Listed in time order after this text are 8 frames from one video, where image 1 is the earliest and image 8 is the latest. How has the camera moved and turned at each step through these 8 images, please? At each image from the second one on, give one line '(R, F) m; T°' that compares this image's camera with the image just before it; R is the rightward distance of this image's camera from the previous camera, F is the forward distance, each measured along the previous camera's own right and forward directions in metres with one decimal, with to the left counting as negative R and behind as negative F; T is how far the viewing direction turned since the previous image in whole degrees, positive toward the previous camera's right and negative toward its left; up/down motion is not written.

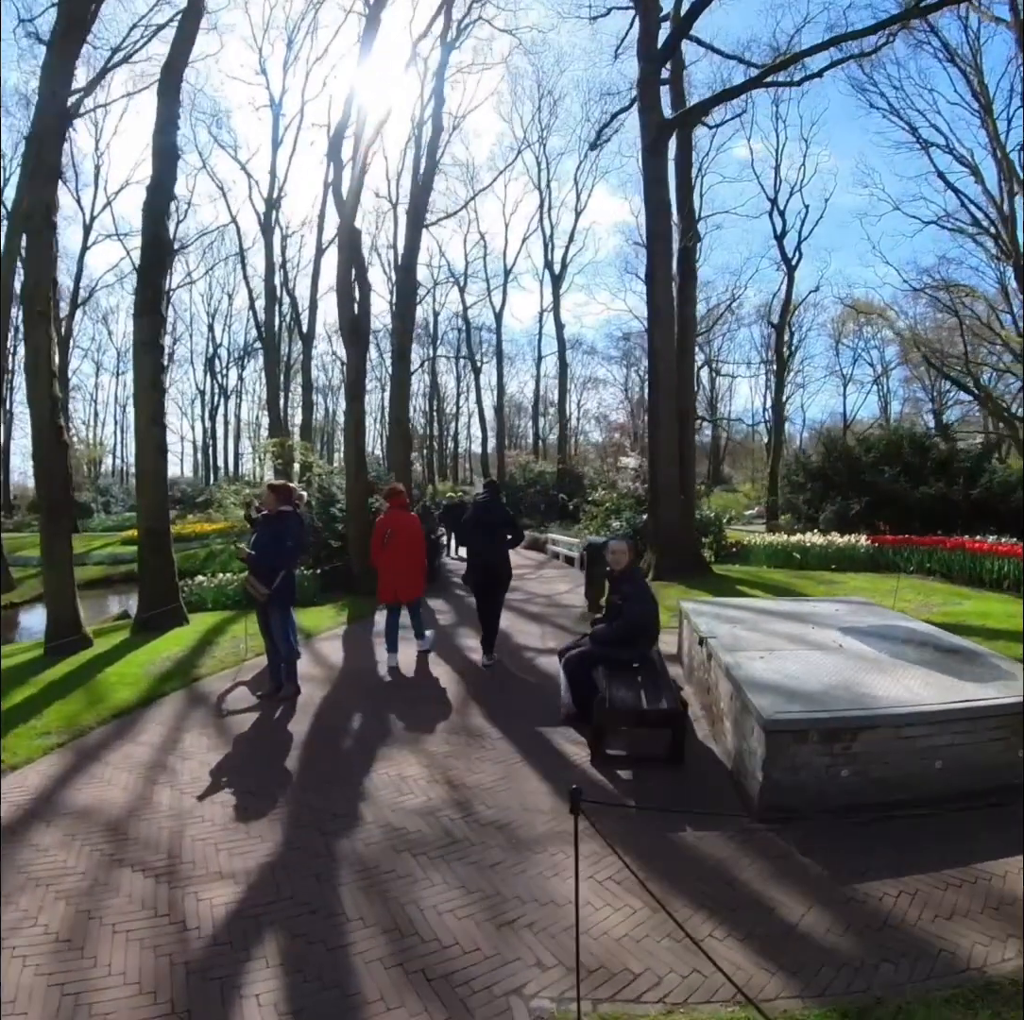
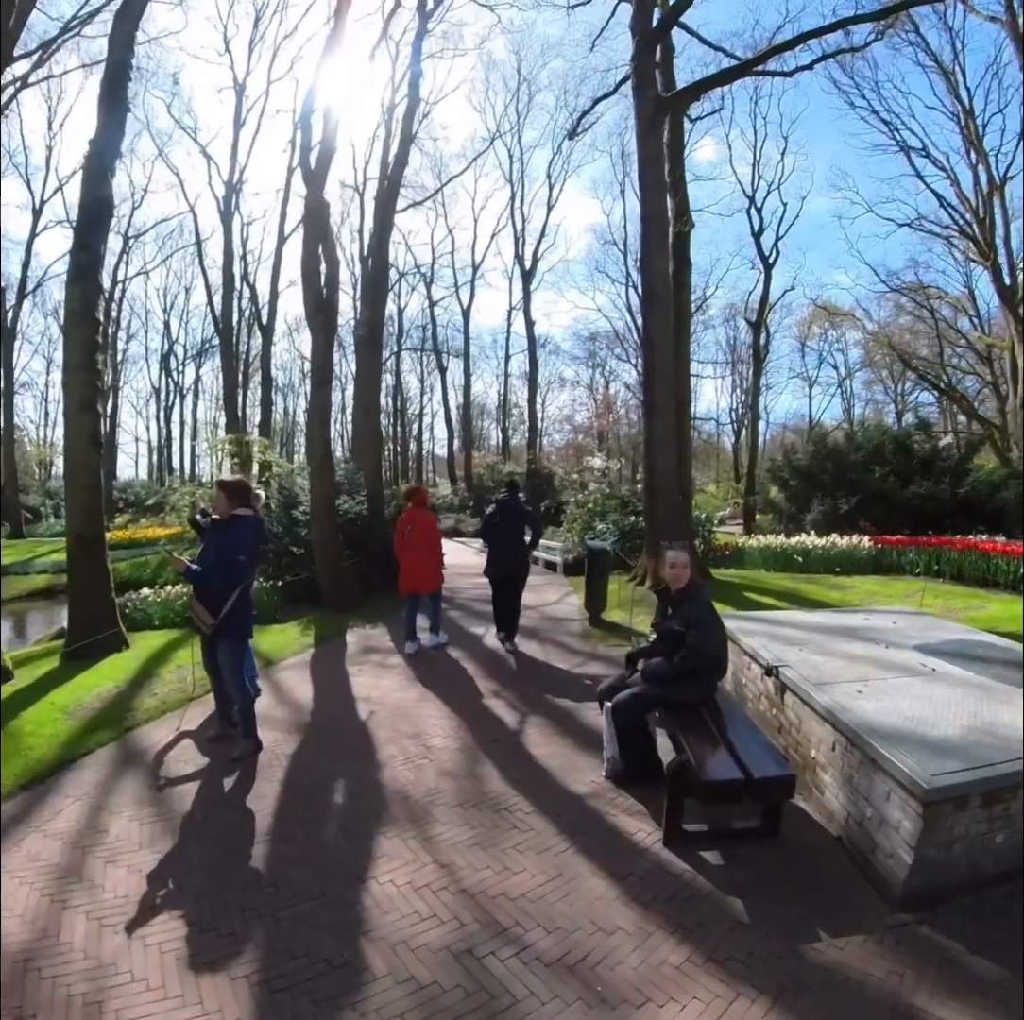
(-0.1, +0.5) m; +3°
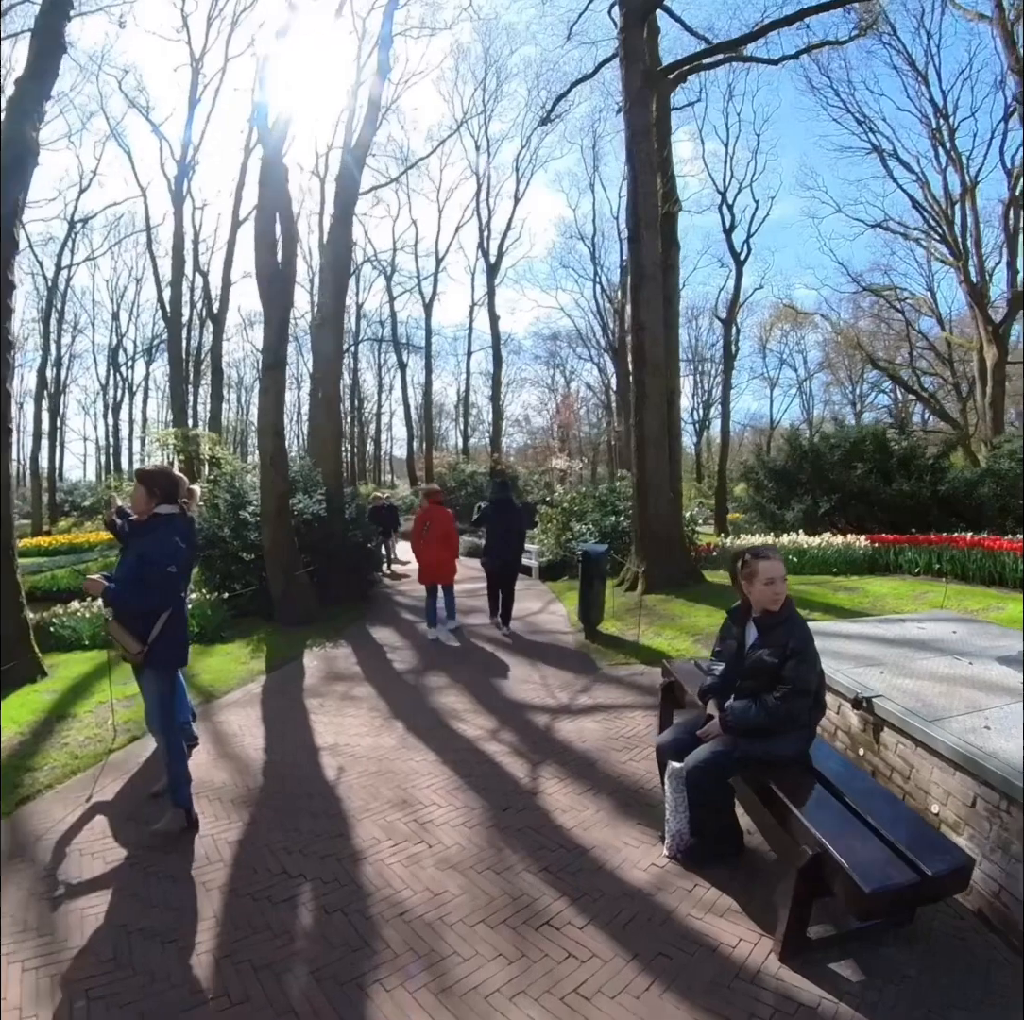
(-0.1, +0.4) m; +3°
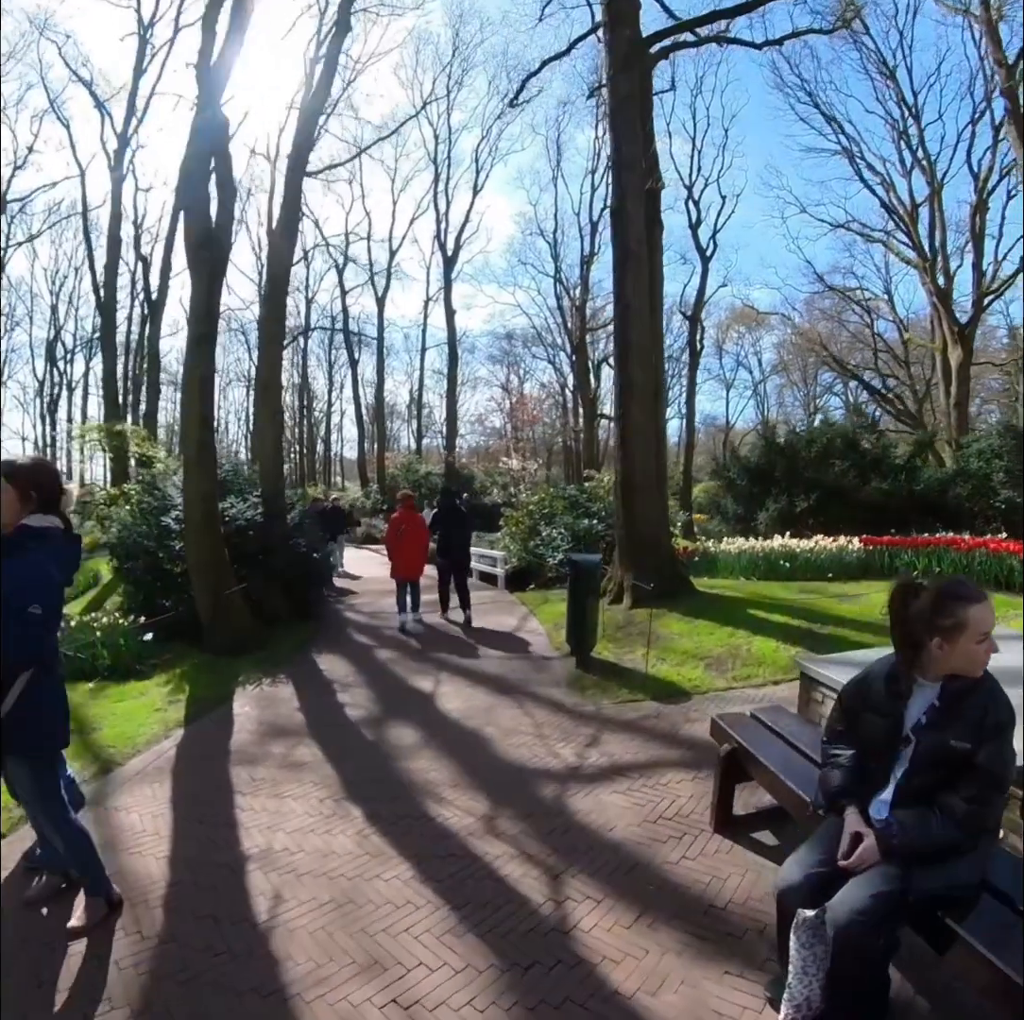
(-0.1, +0.5) m; +3°
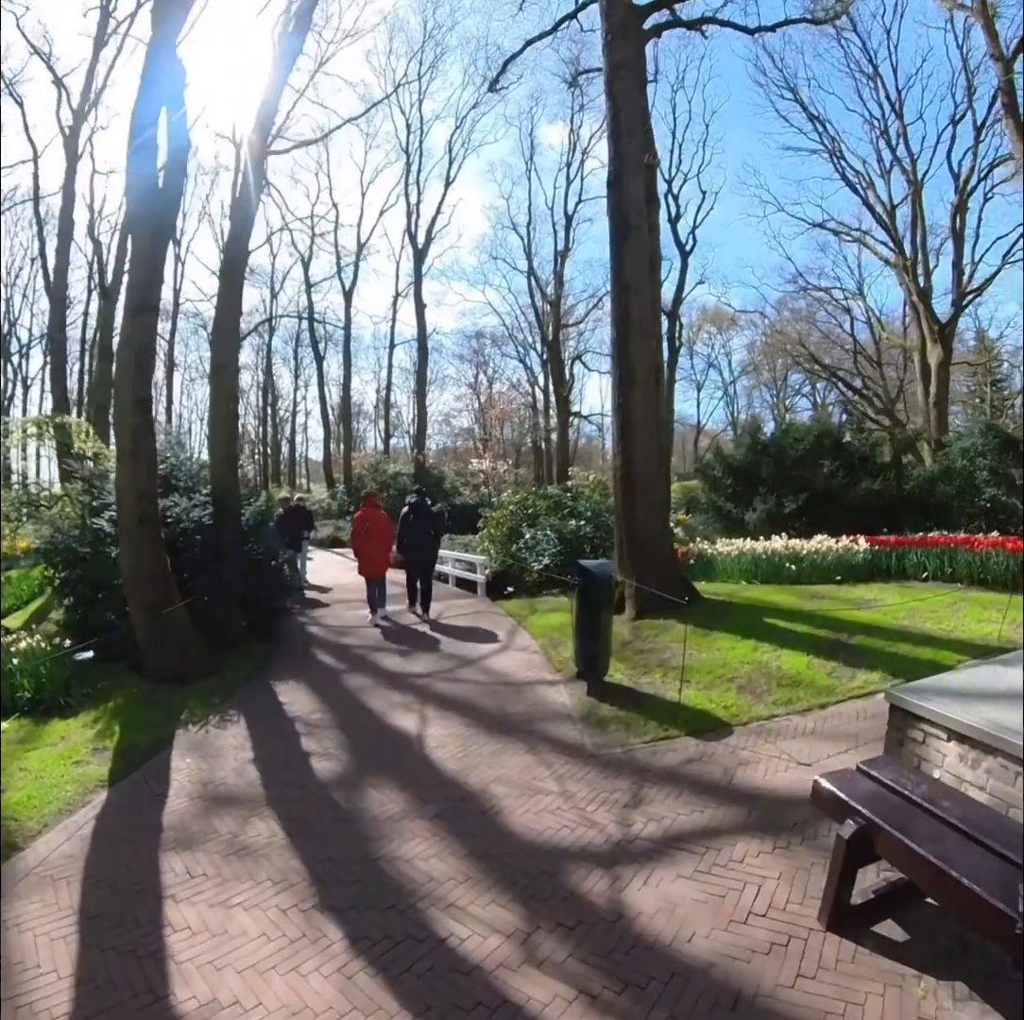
(-0.1, +0.4) m; +2°
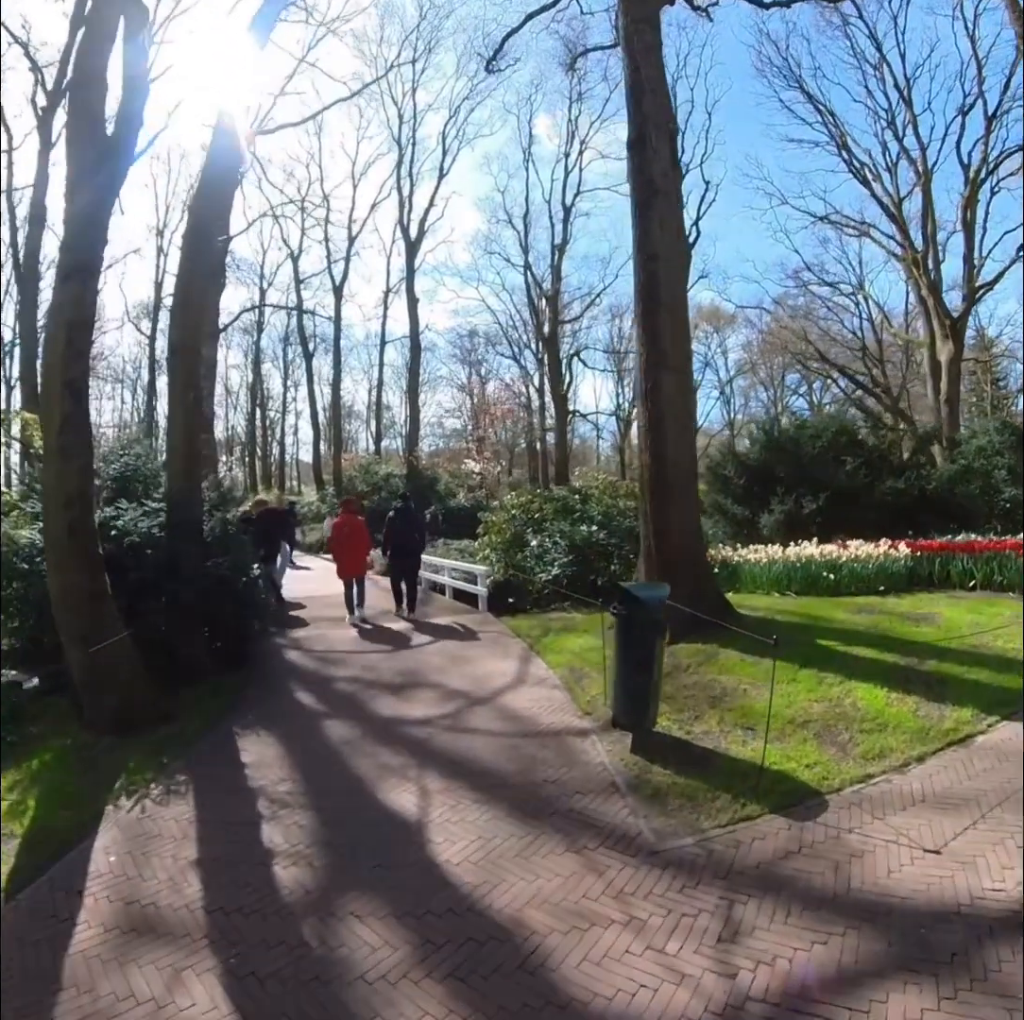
(-0.1, +0.5) m; +1°
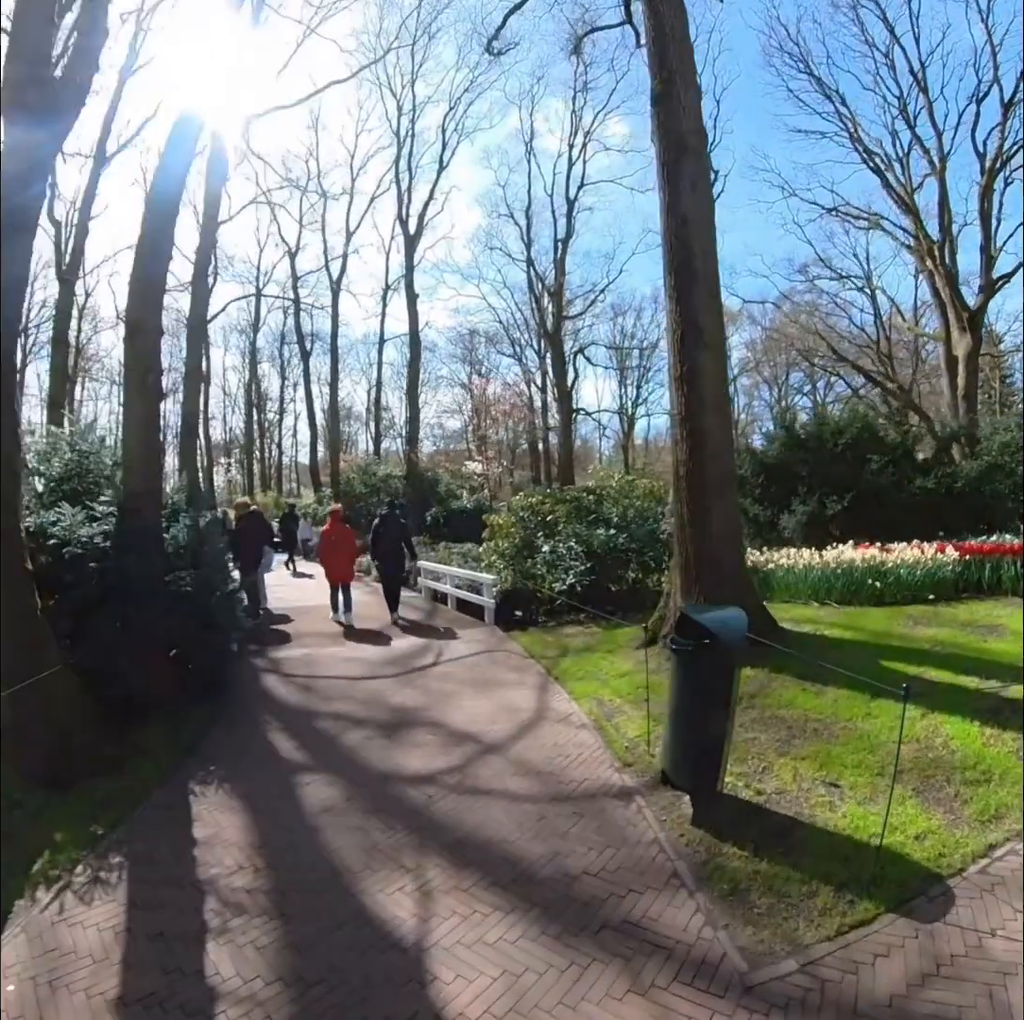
(0.0, +0.4) m; 0°
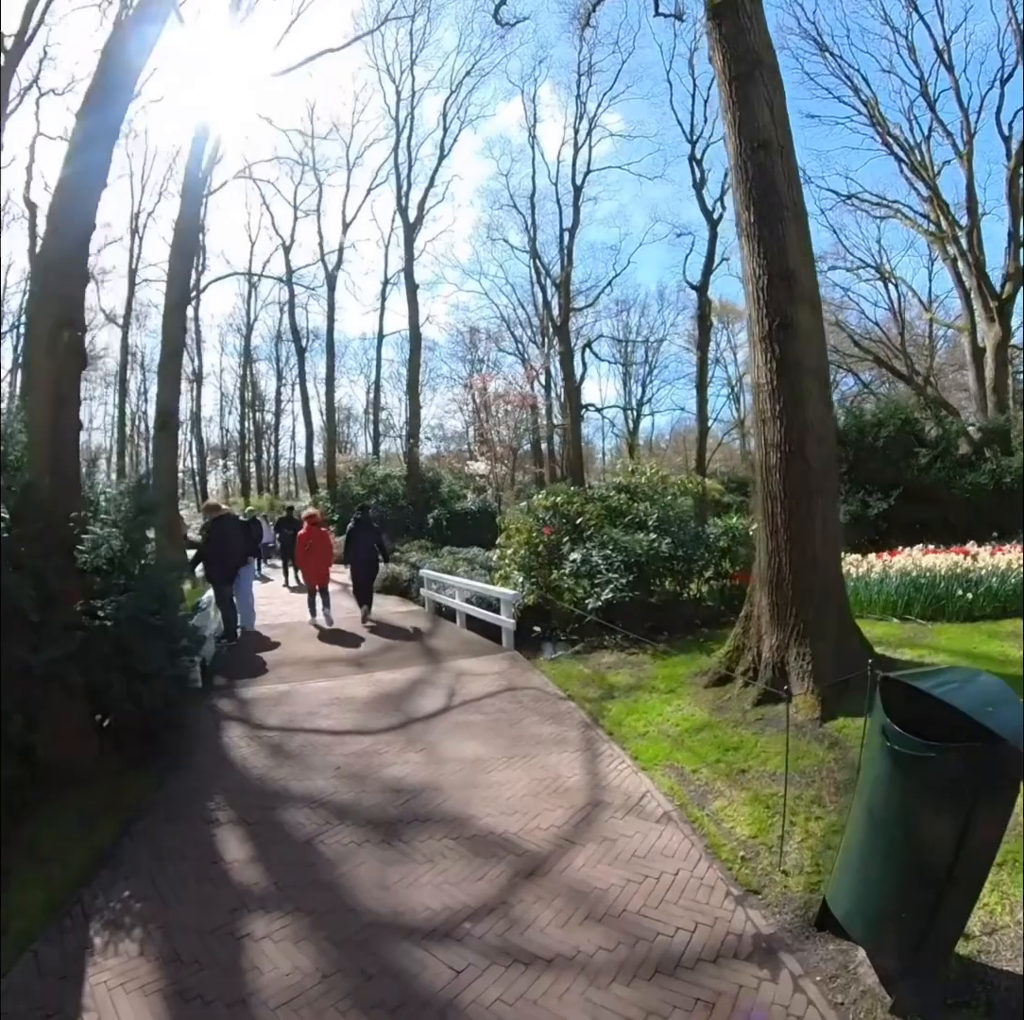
(-0.1, +0.6) m; 0°
